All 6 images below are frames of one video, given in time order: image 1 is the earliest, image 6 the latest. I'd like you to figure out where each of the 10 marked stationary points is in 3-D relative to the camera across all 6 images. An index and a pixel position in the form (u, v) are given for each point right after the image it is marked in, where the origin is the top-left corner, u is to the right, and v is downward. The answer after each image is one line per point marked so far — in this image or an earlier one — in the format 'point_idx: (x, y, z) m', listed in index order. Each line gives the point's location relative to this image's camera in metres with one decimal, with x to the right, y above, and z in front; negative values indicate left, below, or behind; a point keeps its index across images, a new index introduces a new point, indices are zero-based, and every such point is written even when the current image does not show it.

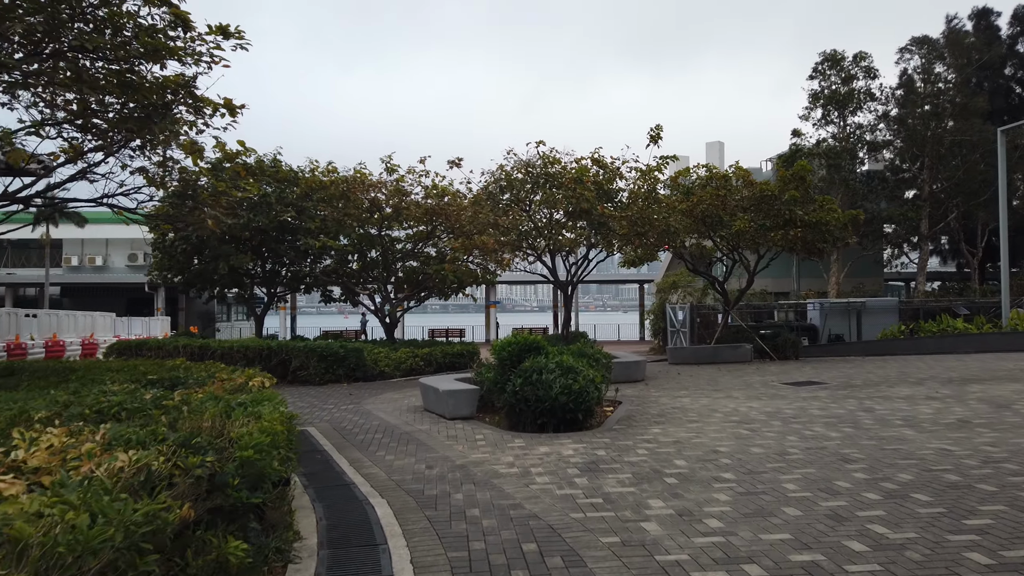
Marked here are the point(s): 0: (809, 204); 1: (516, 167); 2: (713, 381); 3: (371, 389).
0: (+7.8, +2.2, +19.9) m
1: (+0.1, +2.5, +15.9) m
2: (+4.0, -1.9, +15.0) m
3: (-2.7, -2.0, +14.8) m
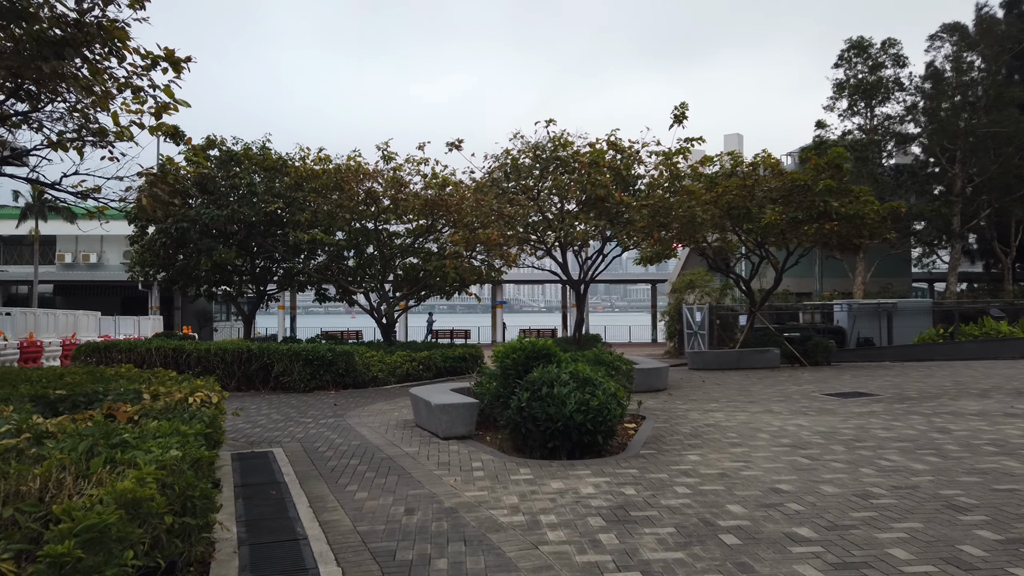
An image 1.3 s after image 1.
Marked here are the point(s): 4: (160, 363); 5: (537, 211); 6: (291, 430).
0: (+8.0, +2.3, +18.1) m
1: (+0.2, +2.6, +14.3) m
2: (+4.1, -1.8, +13.3) m
3: (-2.6, -2.0, +13.2) m
4: (-7.3, -1.6, +15.6) m
5: (+0.5, +1.5, +14.5) m
6: (-2.9, -1.9, +10.0) m
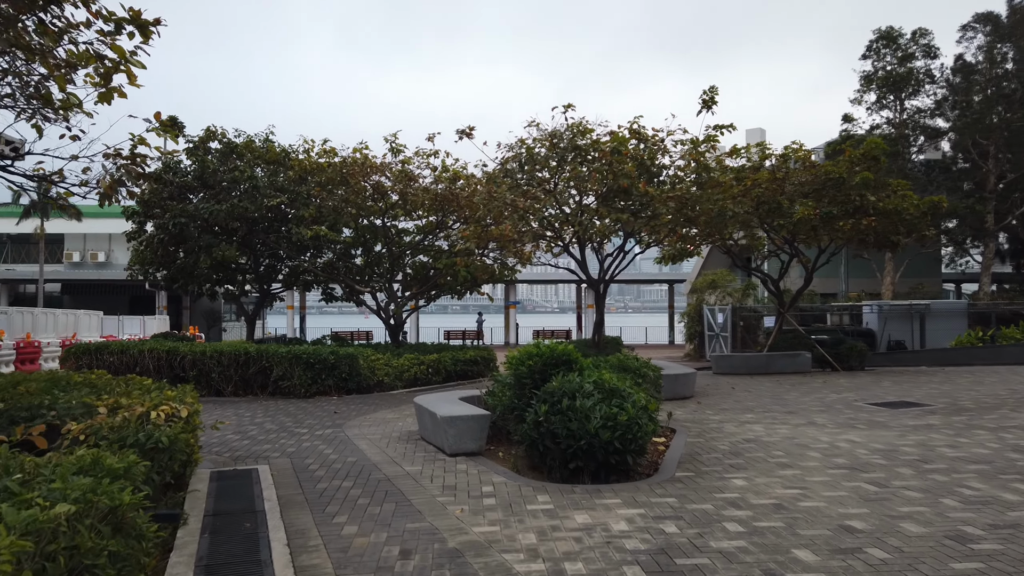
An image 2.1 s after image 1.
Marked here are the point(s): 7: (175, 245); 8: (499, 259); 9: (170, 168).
0: (+8.3, +2.3, +17.0) m
1: (+0.5, +2.6, +13.3) m
2: (+4.3, -1.8, +12.2) m
3: (-2.4, -1.9, +12.2) m
4: (-7.0, -1.5, +14.7) m
5: (+0.7, +1.5, +13.5) m
6: (-2.7, -1.8, +9.0) m
7: (-8.7, +1.1, +19.5) m
8: (-0.3, +0.7, +19.4) m
9: (-8.6, +3.0, +19.0) m
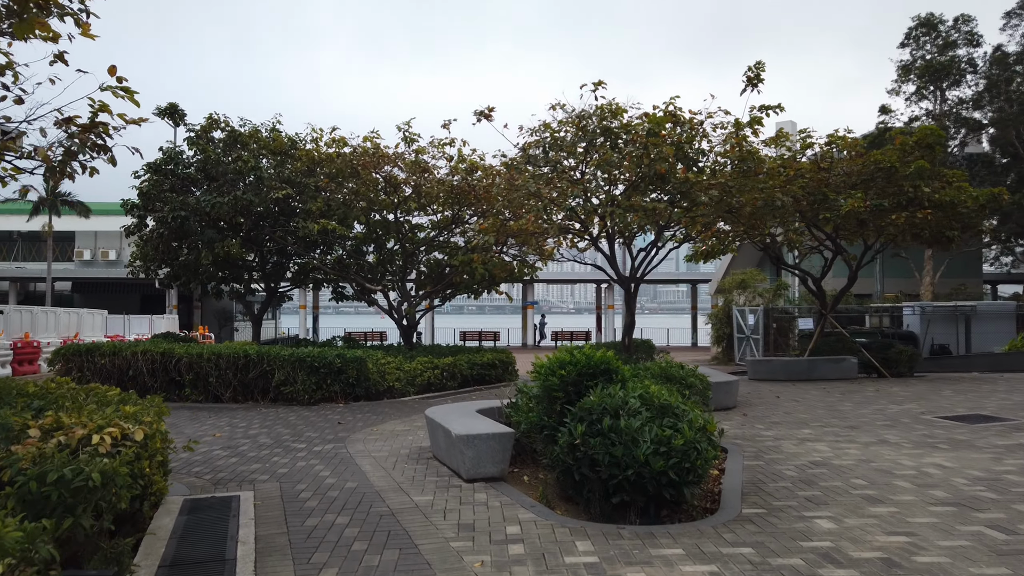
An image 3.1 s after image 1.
0: (+8.8, +2.3, +15.6) m
1: (+0.8, +2.6, +12.1) m
2: (+4.7, -1.8, +10.9) m
3: (-2.1, -1.9, +11.1) m
4: (-6.6, -1.5, +13.7) m
5: (+1.1, +1.5, +12.3) m
6: (-2.5, -1.8, +7.9) m
7: (-8.2, +1.2, +18.5) m
8: (+0.2, +0.8, +18.2) m
9: (-8.1, +3.1, +18.0) m
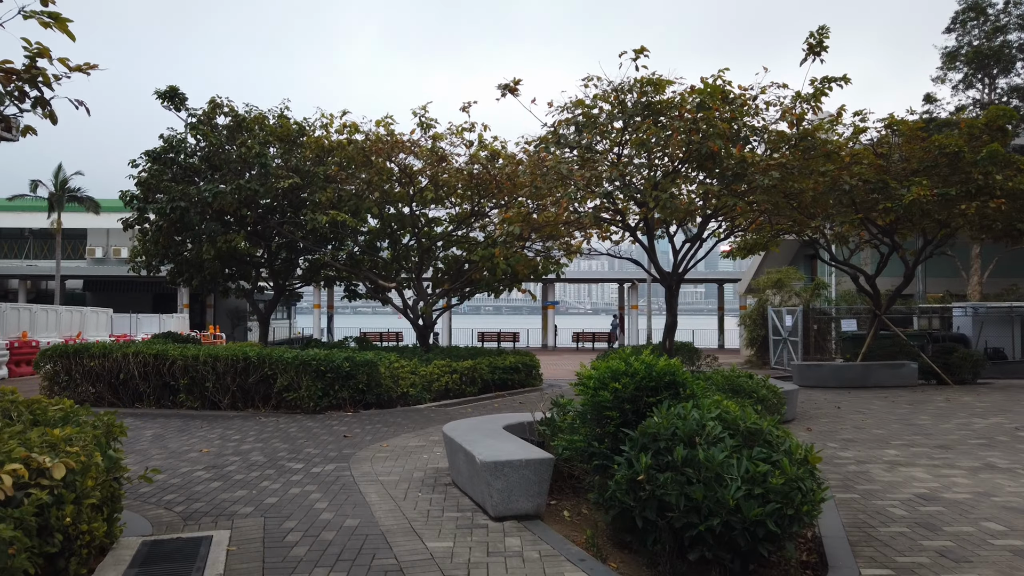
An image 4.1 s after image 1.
0: (+9.2, +2.3, +14.1) m
1: (+1.3, +2.7, +10.7) m
2: (+5.0, -1.7, +9.5) m
3: (-1.7, -1.8, +9.8) m
4: (-6.2, -1.4, +12.5) m
5: (+1.5, +1.6, +11.0) m
6: (-2.2, -1.7, +6.6) m
7: (-7.7, +1.2, +17.3) m
8: (+0.7, +0.8, +16.9) m
9: (-7.6, +3.2, +16.9) m
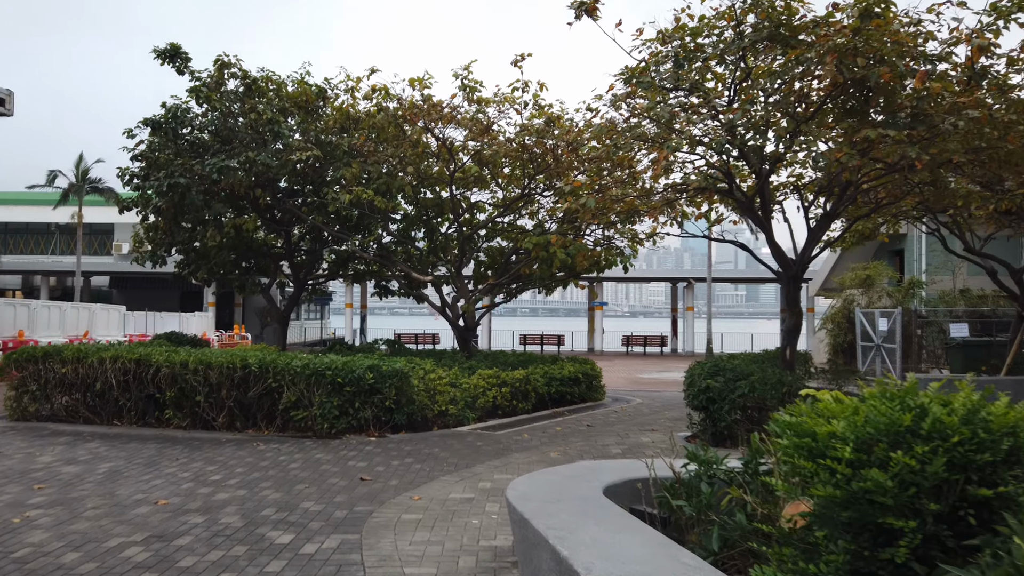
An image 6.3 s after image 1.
0: (+10.2, +2.3, +11.1) m
1: (+2.1, +2.8, +8.0) m
2: (+5.7, -1.7, +6.6) m
3: (-0.9, -1.7, +7.2) m
4: (-5.3, -1.3, +10.2) m
5: (+2.3, +1.7, +8.3) m
6: (-1.6, -1.6, +4.1) m
7: (-6.6, +1.4, +15.1) m
8: (+1.8, +0.9, +14.2) m
9: (-6.5, +3.3, +14.6) m
